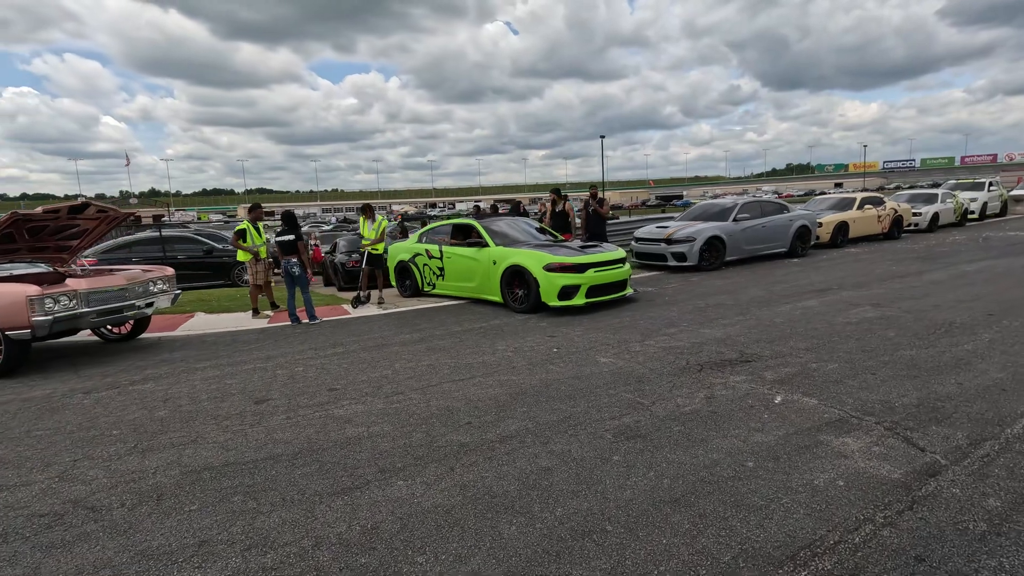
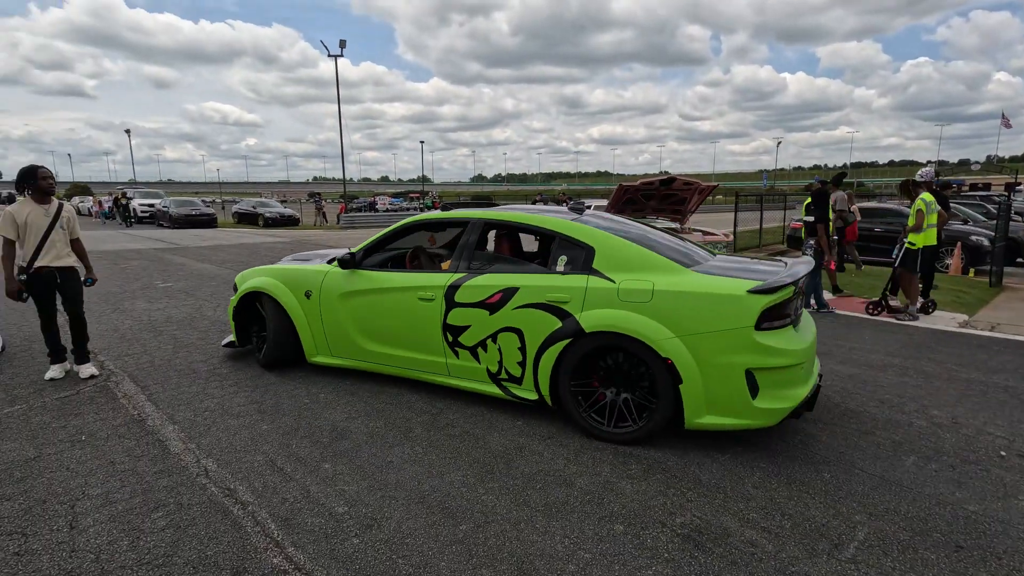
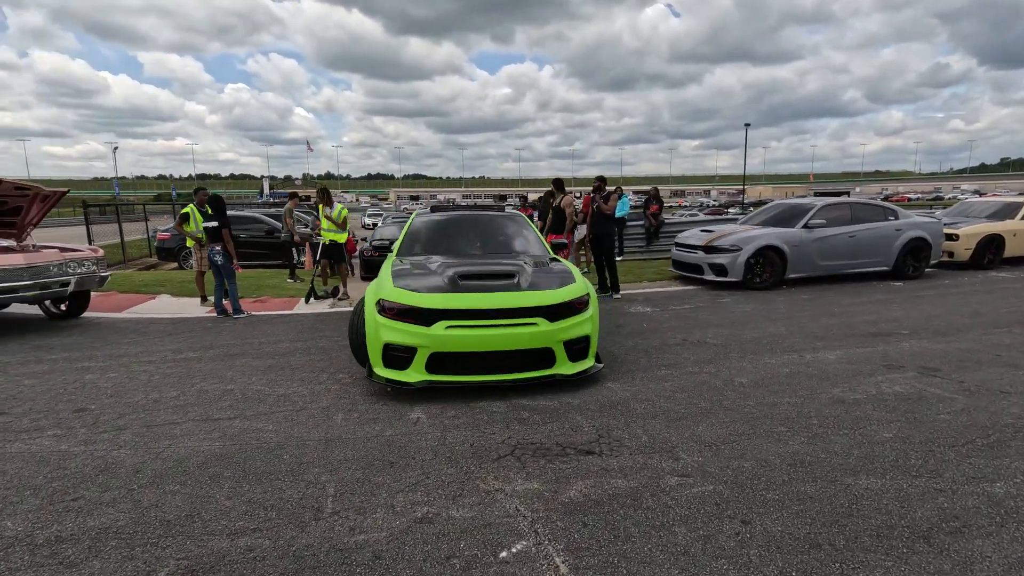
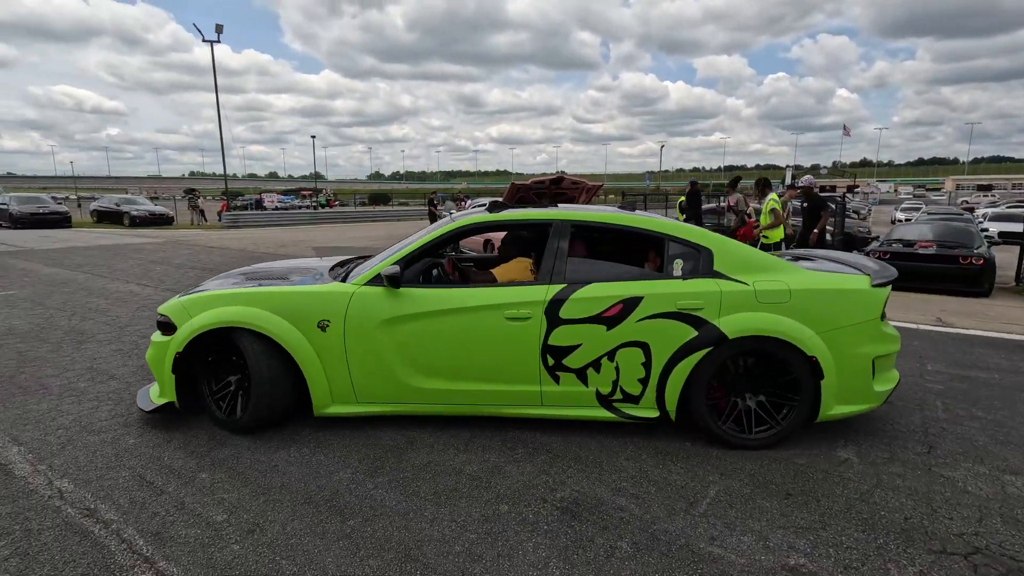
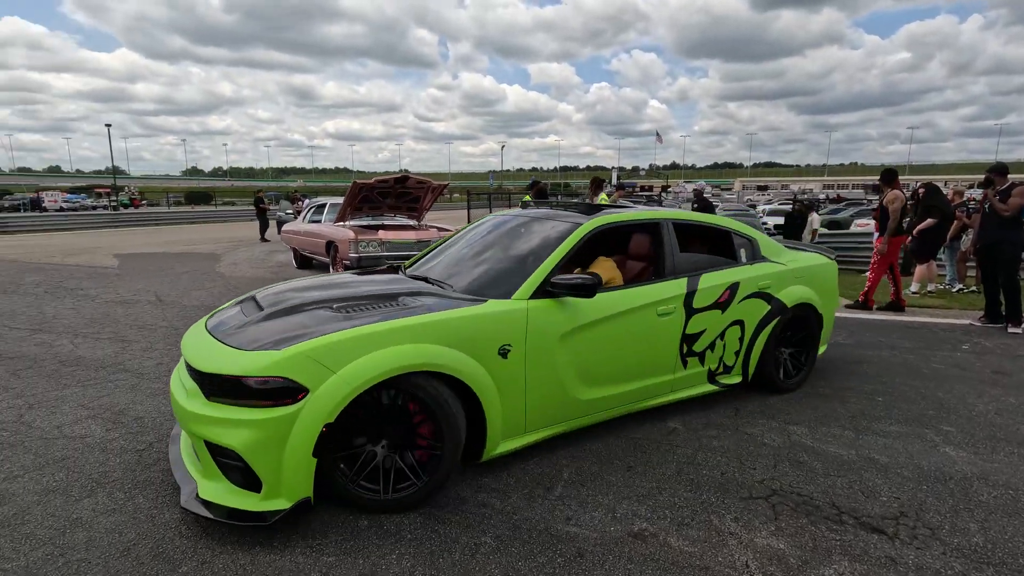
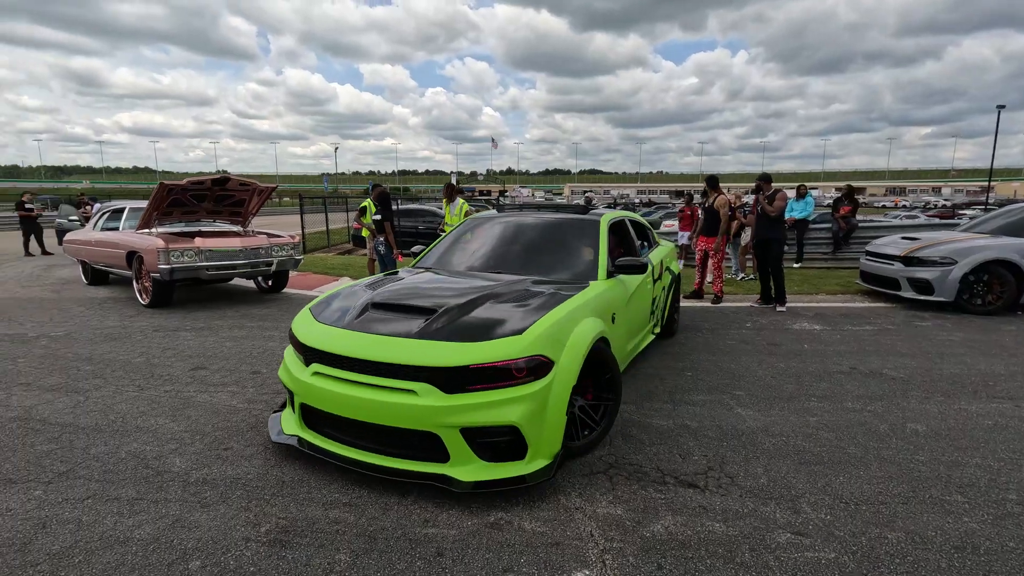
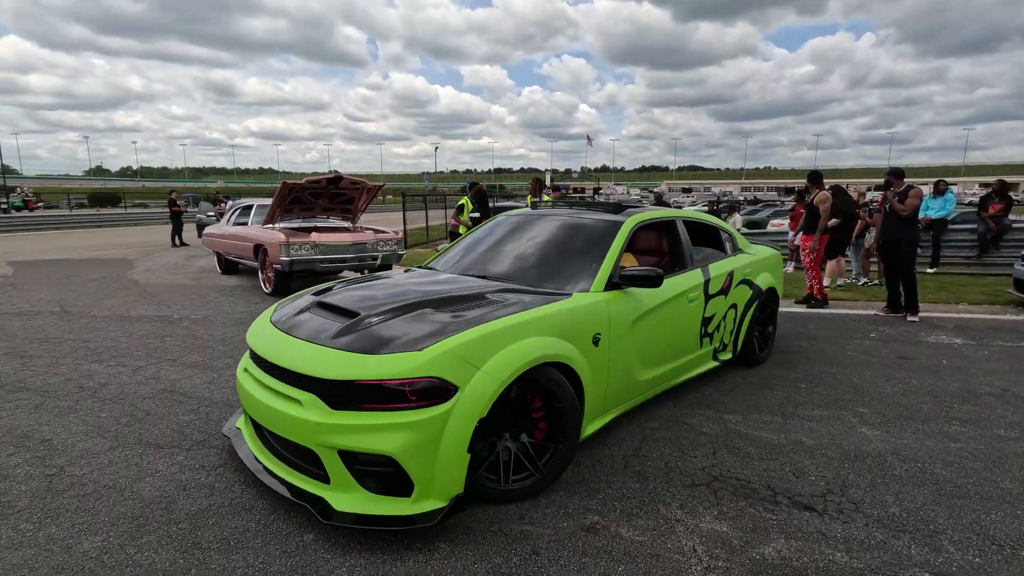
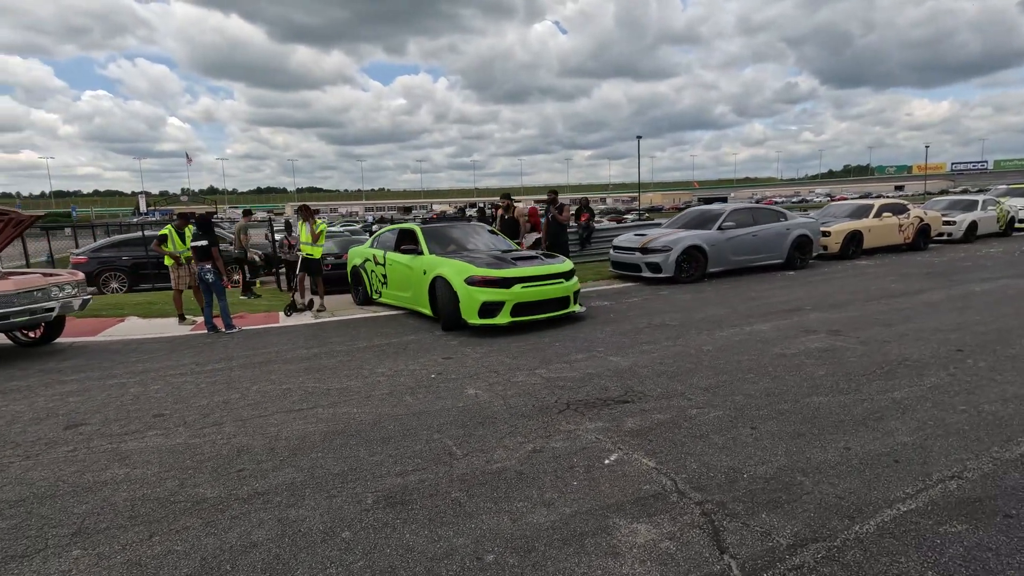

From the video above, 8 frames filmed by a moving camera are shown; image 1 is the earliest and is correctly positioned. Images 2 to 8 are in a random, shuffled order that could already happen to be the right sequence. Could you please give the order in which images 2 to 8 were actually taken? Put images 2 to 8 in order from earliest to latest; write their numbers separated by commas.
8, 3, 6, 7, 5, 4, 2
